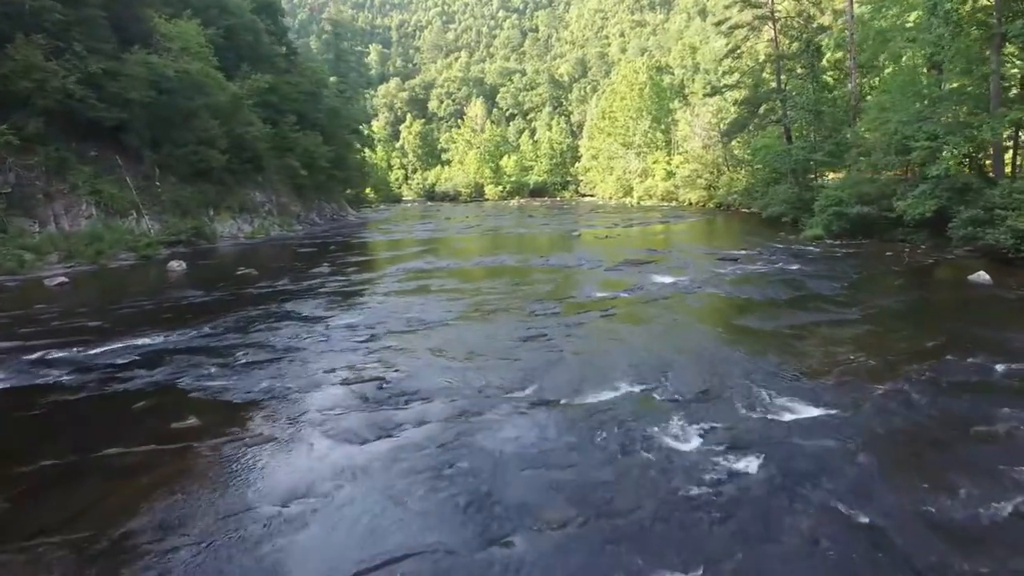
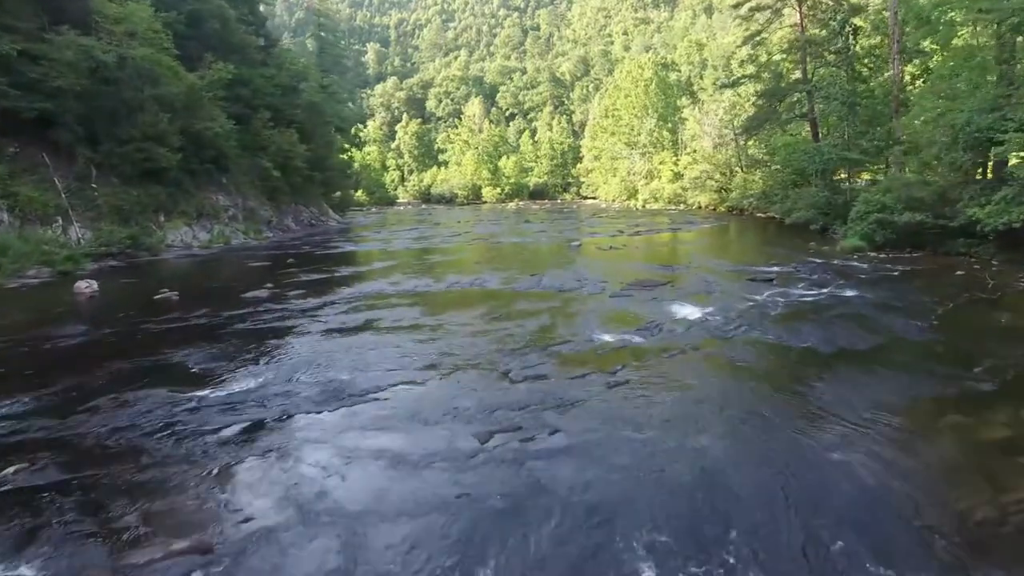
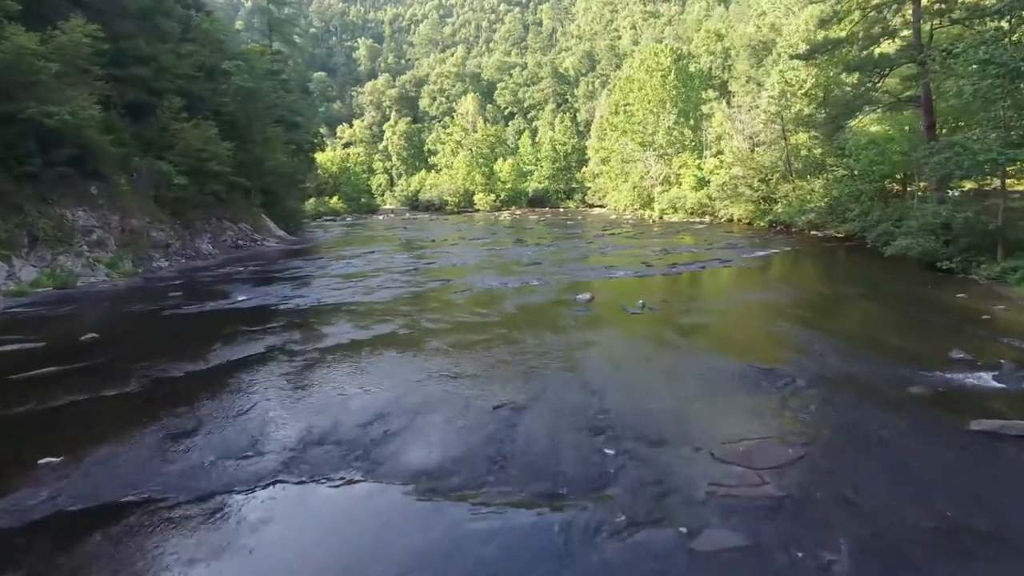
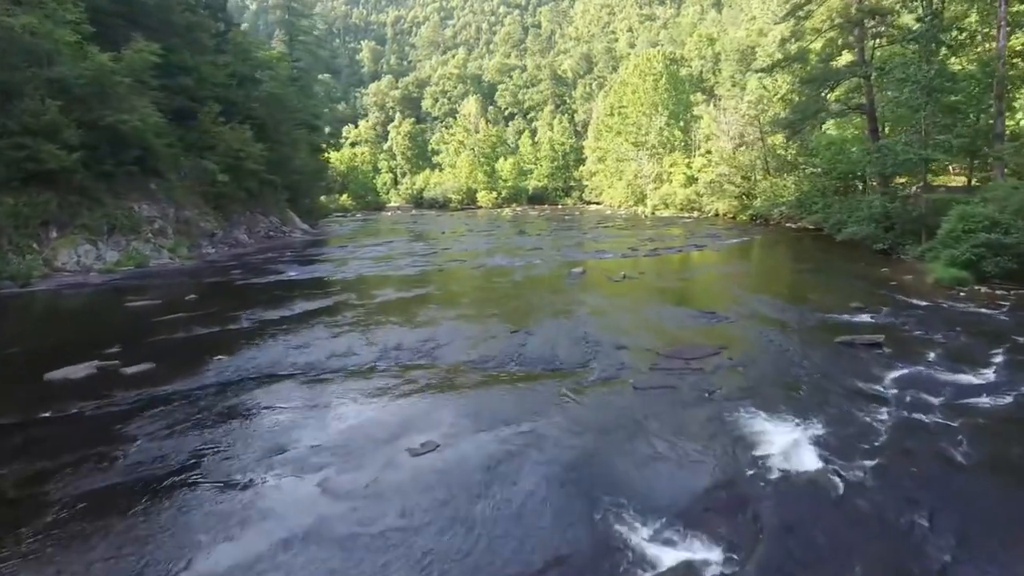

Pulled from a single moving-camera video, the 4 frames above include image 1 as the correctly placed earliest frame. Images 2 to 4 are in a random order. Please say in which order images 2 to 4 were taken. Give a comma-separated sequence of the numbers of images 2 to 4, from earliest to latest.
2, 4, 3
